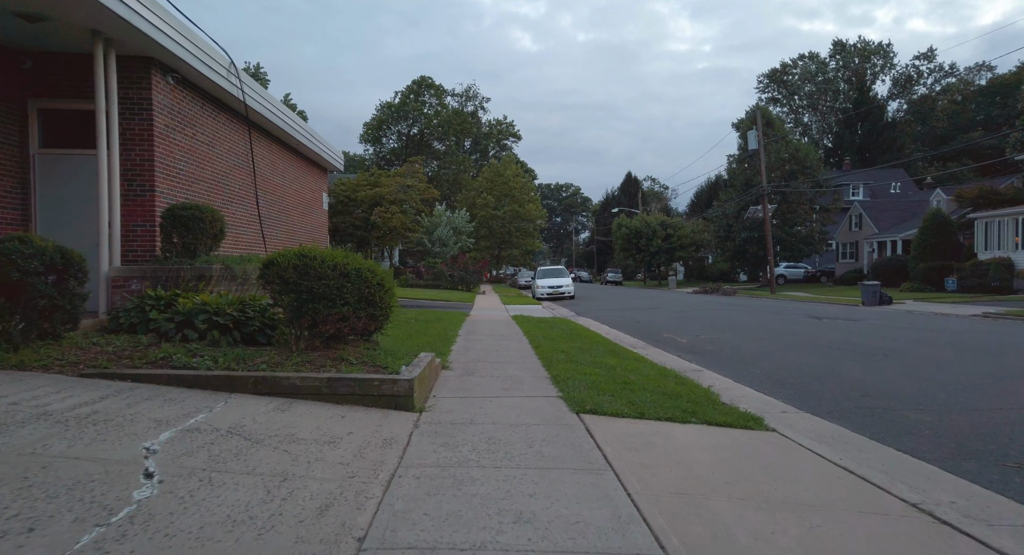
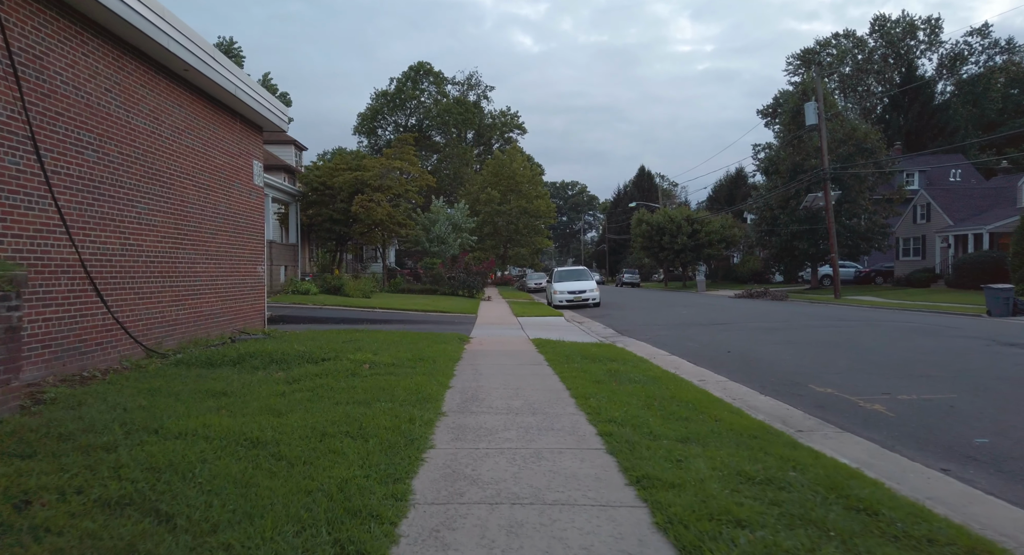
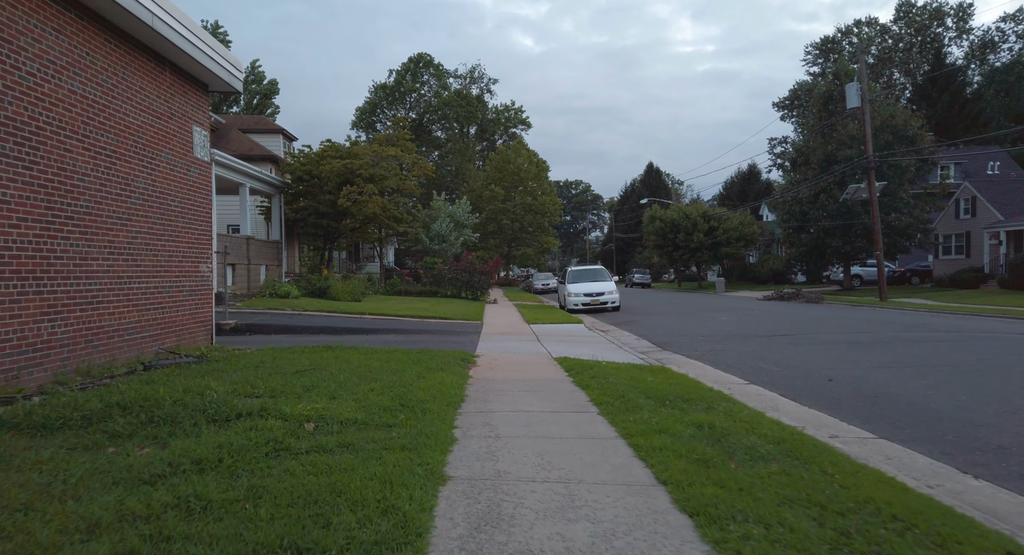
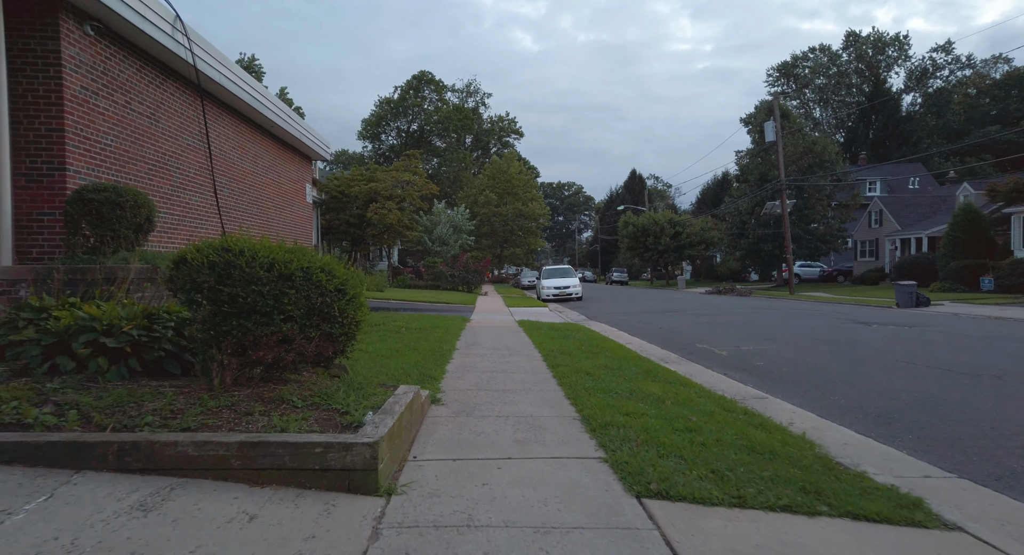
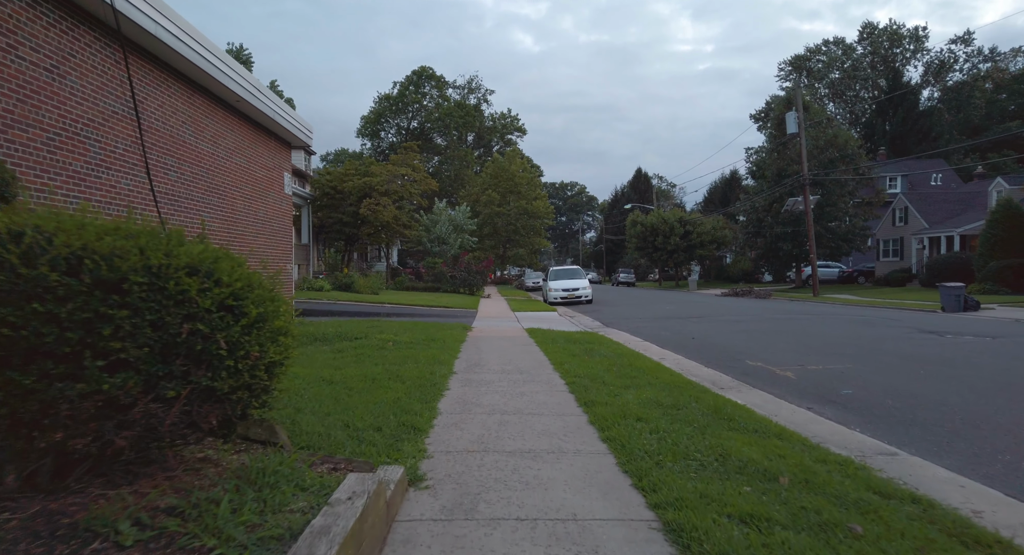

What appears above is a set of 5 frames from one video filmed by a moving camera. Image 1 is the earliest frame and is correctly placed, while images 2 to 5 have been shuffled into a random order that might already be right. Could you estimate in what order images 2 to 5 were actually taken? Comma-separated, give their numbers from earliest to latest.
4, 5, 2, 3
